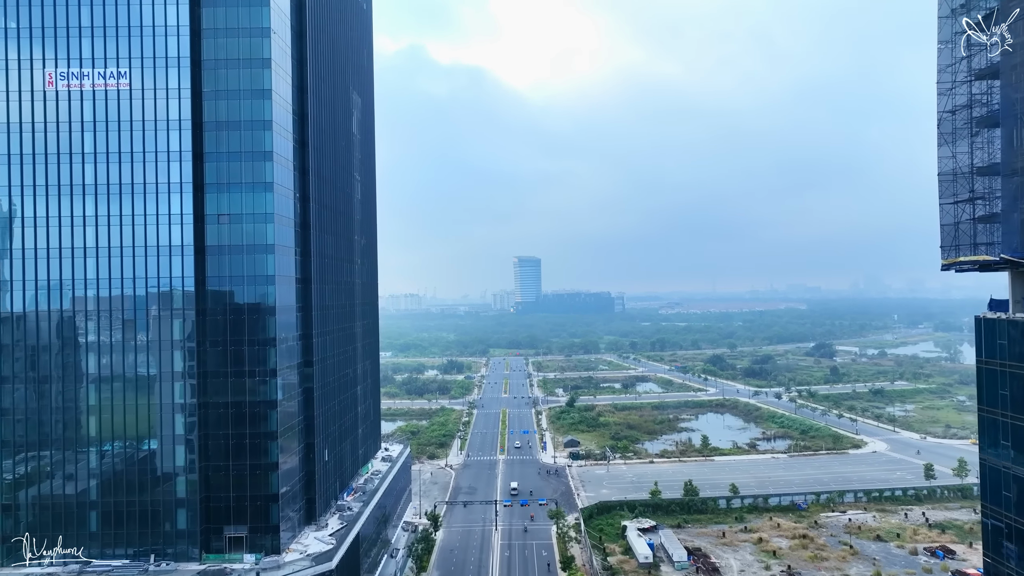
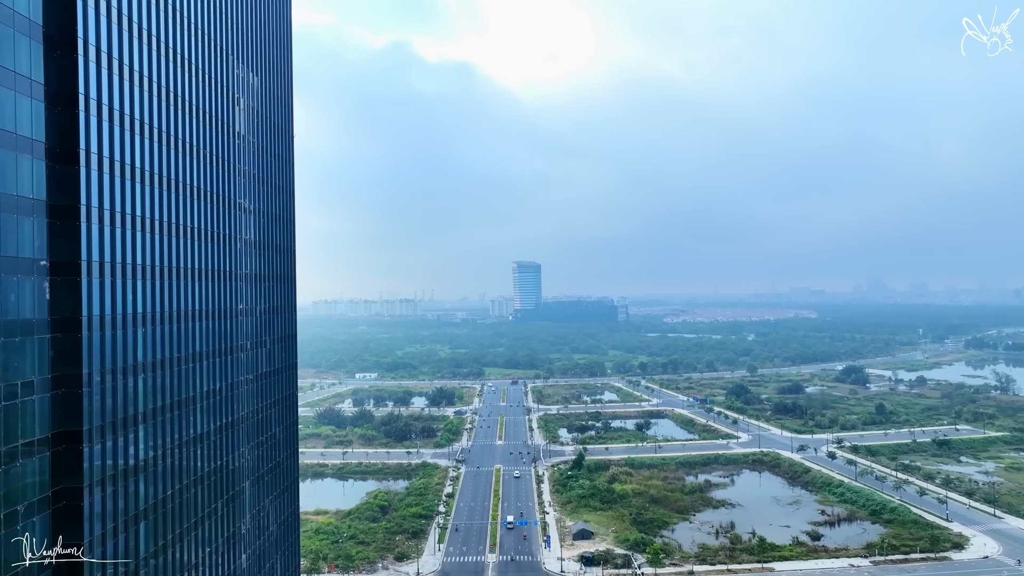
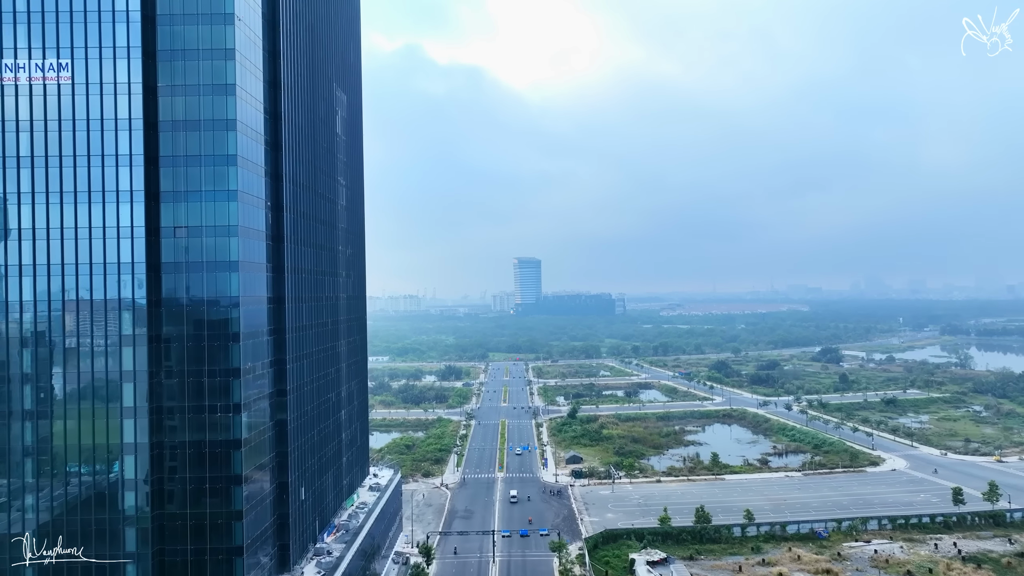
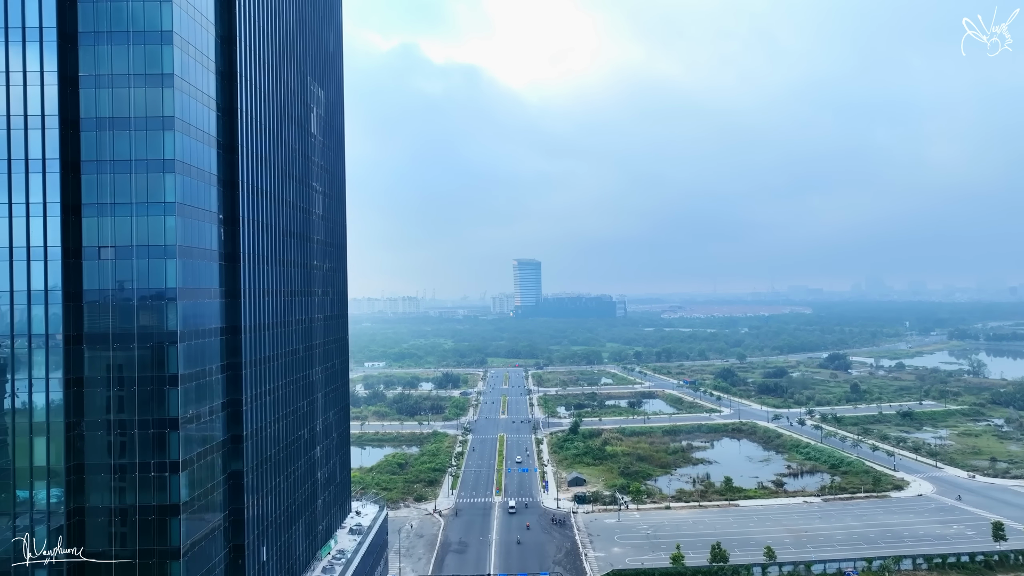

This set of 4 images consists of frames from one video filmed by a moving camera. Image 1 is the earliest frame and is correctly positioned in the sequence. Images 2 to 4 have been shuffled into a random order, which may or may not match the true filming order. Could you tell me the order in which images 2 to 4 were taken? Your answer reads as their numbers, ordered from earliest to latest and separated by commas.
3, 4, 2
